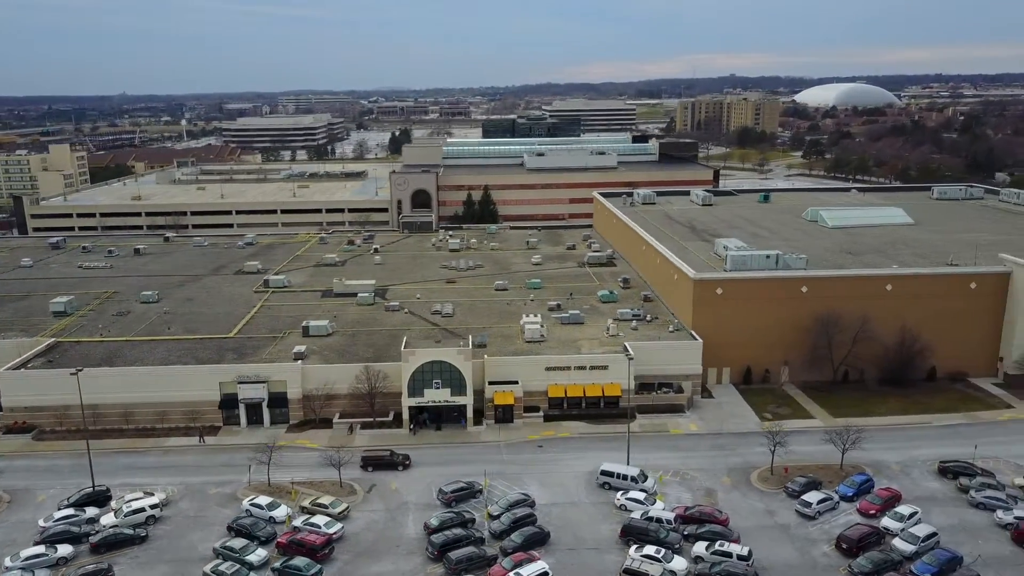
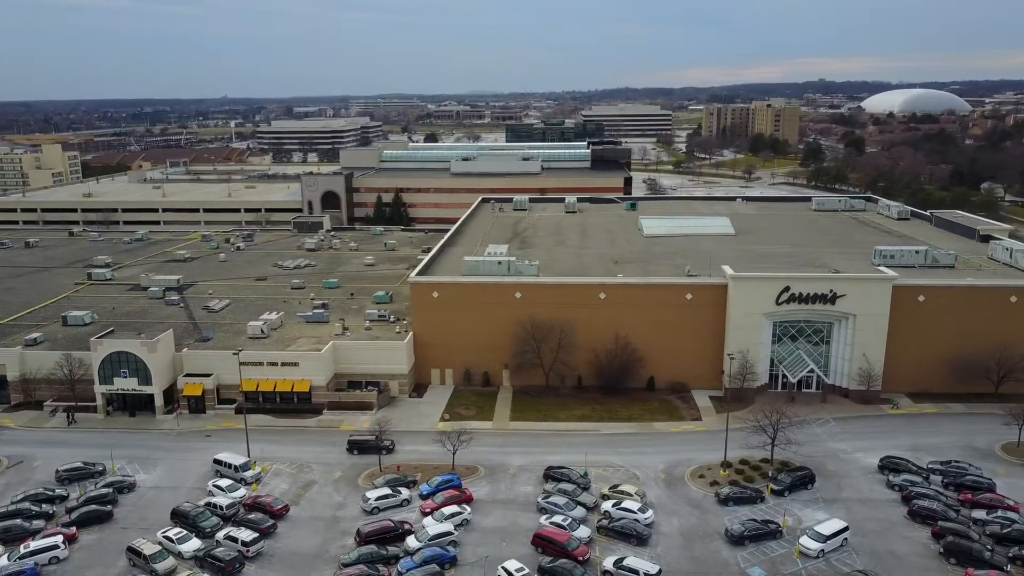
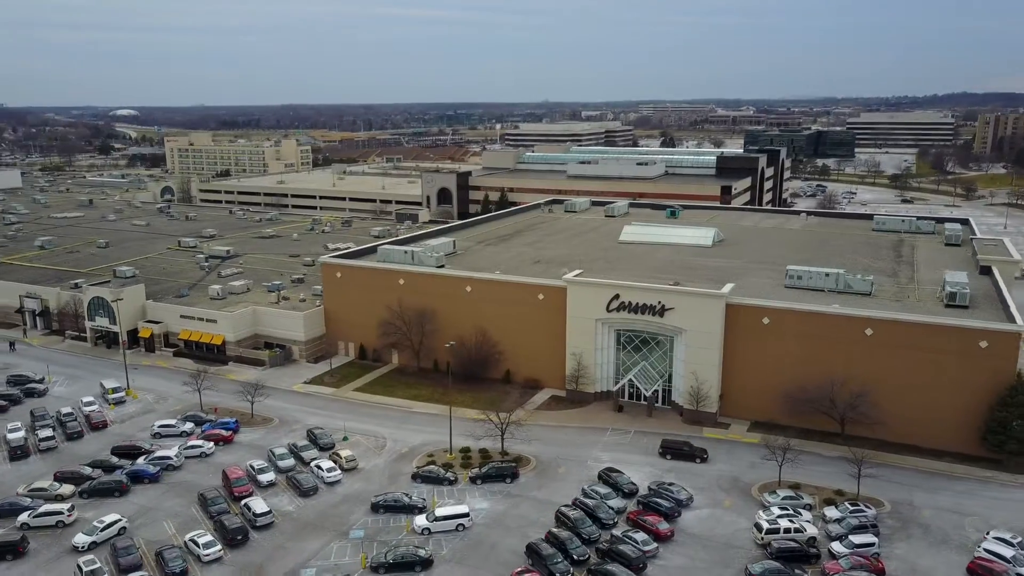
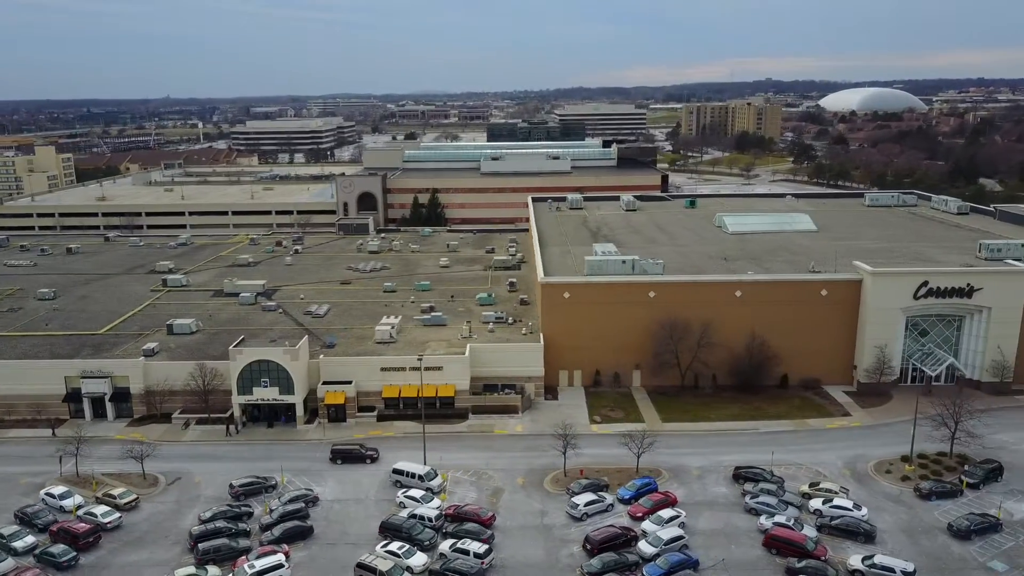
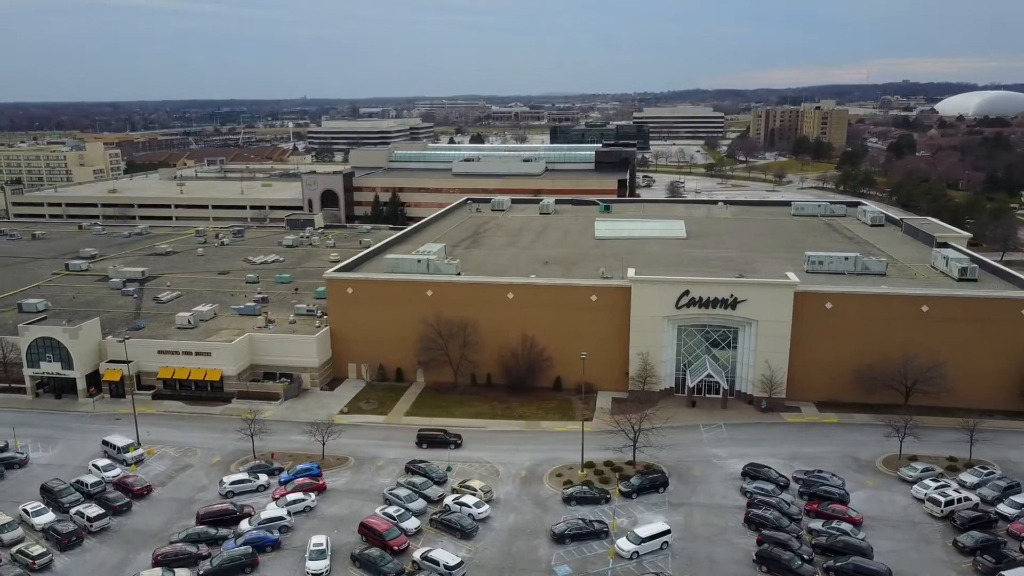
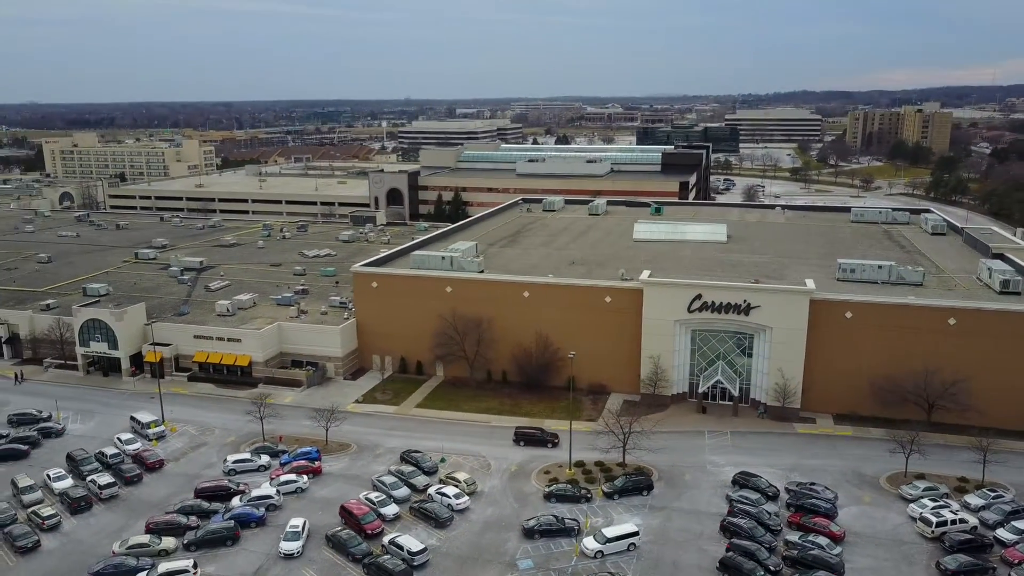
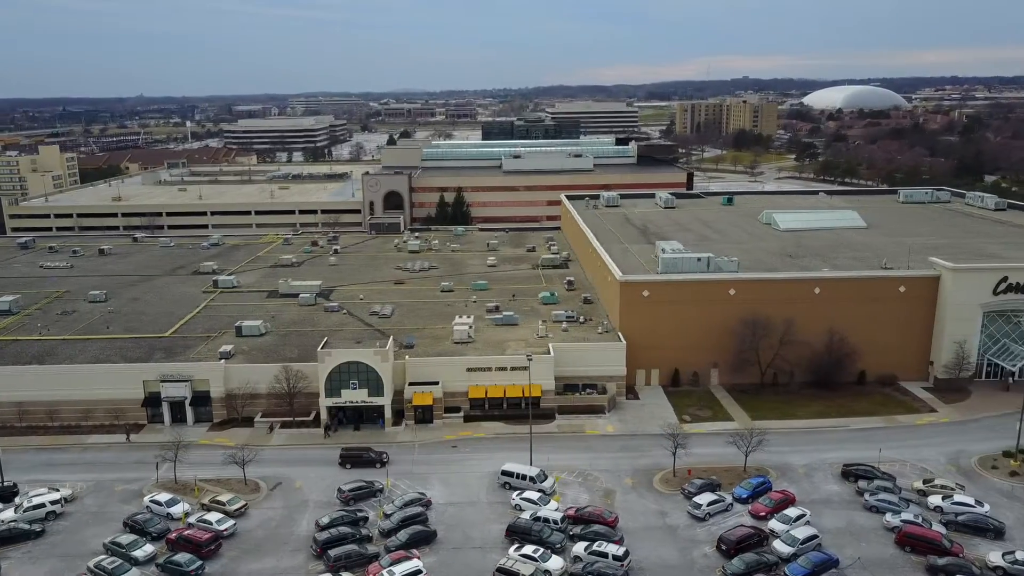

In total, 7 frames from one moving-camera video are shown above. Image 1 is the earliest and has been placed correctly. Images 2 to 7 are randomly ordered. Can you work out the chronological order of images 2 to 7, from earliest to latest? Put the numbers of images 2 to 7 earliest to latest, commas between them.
7, 4, 2, 5, 6, 3
